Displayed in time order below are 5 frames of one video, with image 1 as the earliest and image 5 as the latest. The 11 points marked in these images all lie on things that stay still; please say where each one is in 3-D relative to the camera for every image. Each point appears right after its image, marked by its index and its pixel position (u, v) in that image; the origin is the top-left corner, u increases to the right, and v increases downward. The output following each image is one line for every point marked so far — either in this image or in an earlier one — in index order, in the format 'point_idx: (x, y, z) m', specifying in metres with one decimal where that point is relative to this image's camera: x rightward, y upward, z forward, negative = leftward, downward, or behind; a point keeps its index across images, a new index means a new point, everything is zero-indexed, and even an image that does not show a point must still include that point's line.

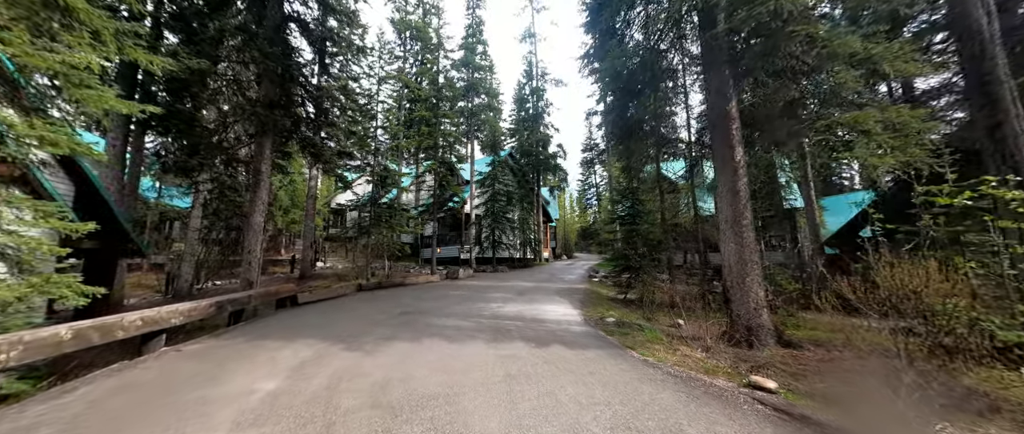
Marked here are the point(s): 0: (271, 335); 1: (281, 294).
0: (-4.1, -2.0, +5.2) m
1: (-6.5, -2.2, +8.5) m
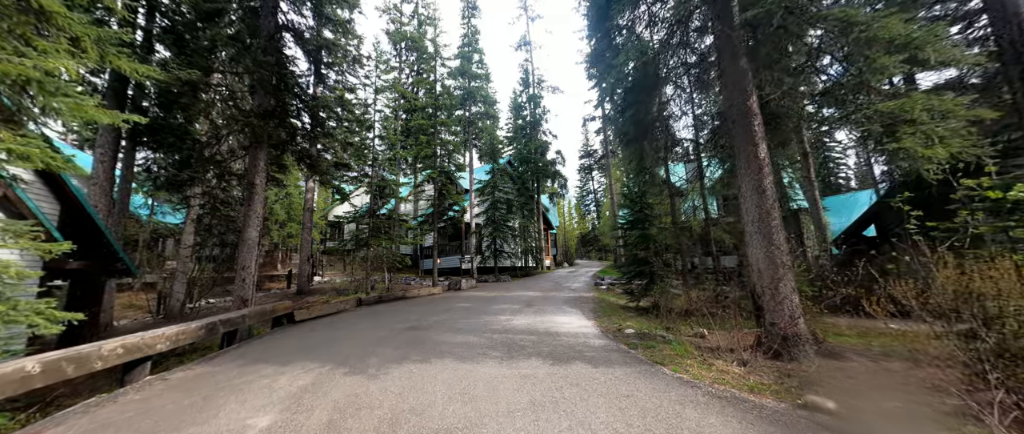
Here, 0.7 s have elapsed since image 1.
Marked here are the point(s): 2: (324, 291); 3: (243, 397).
0: (-3.9, -2.2, +4.8) m
1: (-6.3, -2.5, +8.2) m
2: (-10.3, -4.1, +16.7) m
3: (-2.8, -1.9, +3.2) m
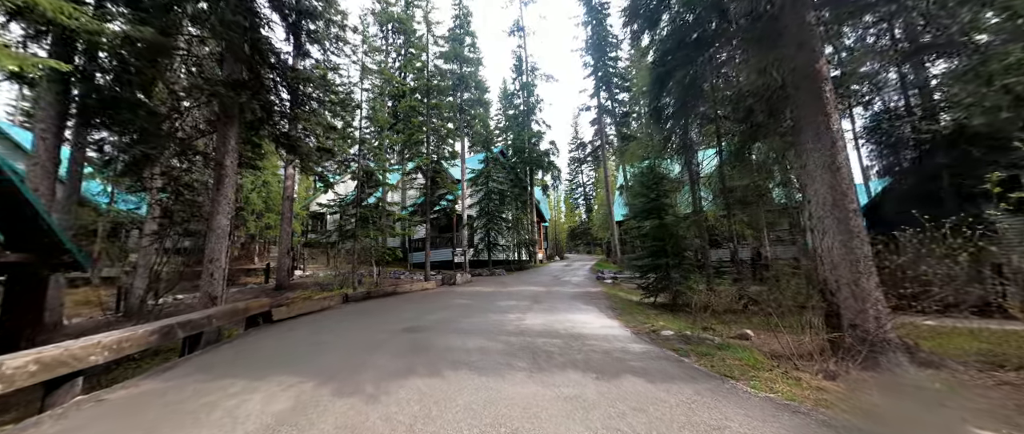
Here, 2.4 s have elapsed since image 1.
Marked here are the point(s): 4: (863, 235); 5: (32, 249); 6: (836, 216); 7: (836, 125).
0: (-3.6, -2.0, +4.0) m
1: (-6.2, -2.2, +7.2) m
2: (-10.6, -3.5, +15.7) m
3: (-2.5, -1.7, +2.4) m
4: (+3.5, -0.2, +3.1) m
5: (-9.7, -0.6, +6.0) m
6: (+3.3, 0.0, +3.1) m
7: (+3.5, +1.0, +3.3) m
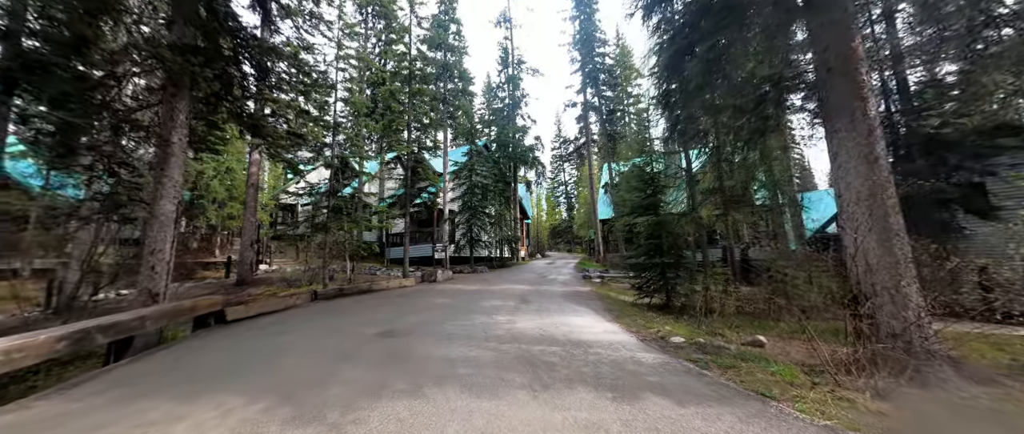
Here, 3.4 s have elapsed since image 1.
0: (-3.7, -1.8, +3.2) m
1: (-6.5, -1.9, +6.3) m
2: (-11.4, -3.1, +14.5) m
3: (-2.5, -1.5, +1.7) m
4: (+3.5, -0.2, +2.8) m
5: (-9.8, -0.2, +4.9) m
6: (+3.3, 0.0, +2.8) m
7: (+3.5, +1.0, +3.0) m
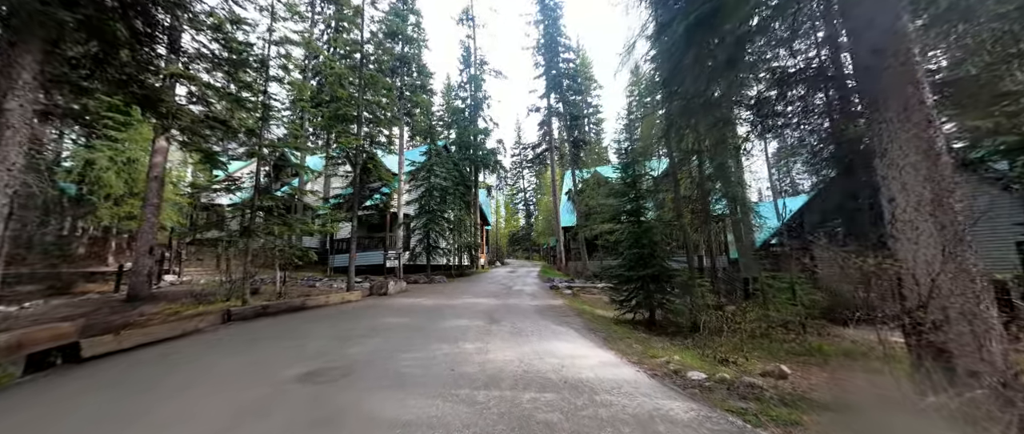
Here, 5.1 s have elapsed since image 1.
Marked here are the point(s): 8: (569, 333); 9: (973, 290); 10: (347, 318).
0: (-3.8, -1.7, +1.8) m
1: (-7.0, -1.9, +4.4) m
2: (-13.0, -3.1, +11.8) m
3: (-2.4, -1.4, +0.5) m
4: (+3.4, -0.2, +2.3) m
5: (-10.1, -0.1, +2.6) m
6: (+3.3, 0.0, +2.4) m
7: (+3.4, +0.9, +2.5) m
8: (+0.9, -1.8, +4.6) m
9: (+3.3, -0.6, +2.2) m
10: (-4.0, -2.4, +7.3) m
